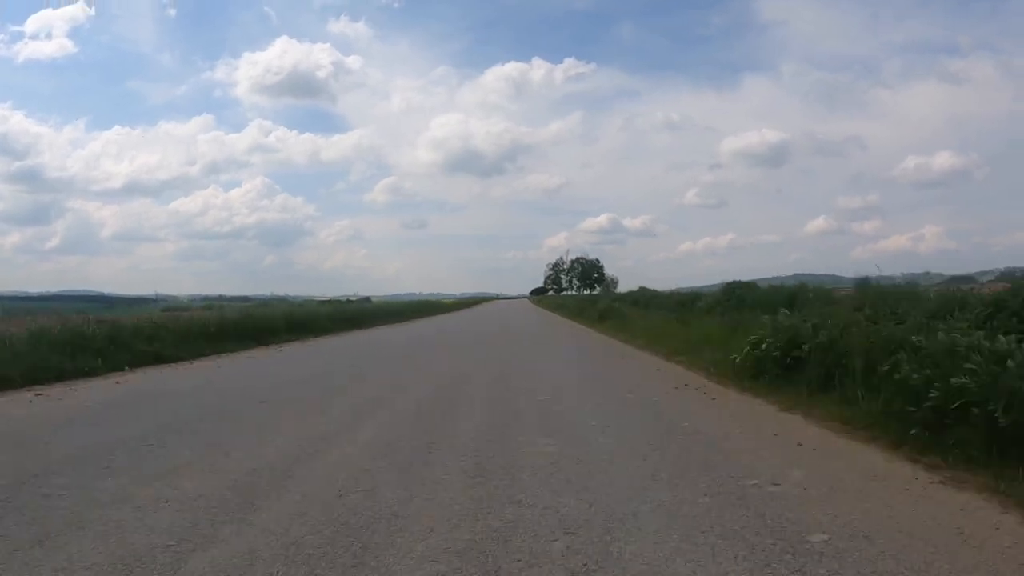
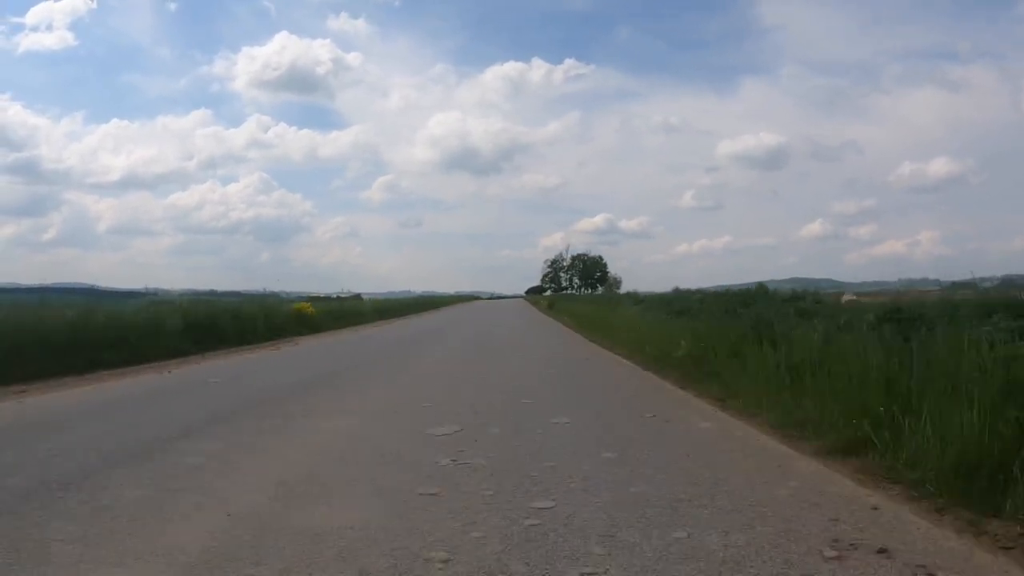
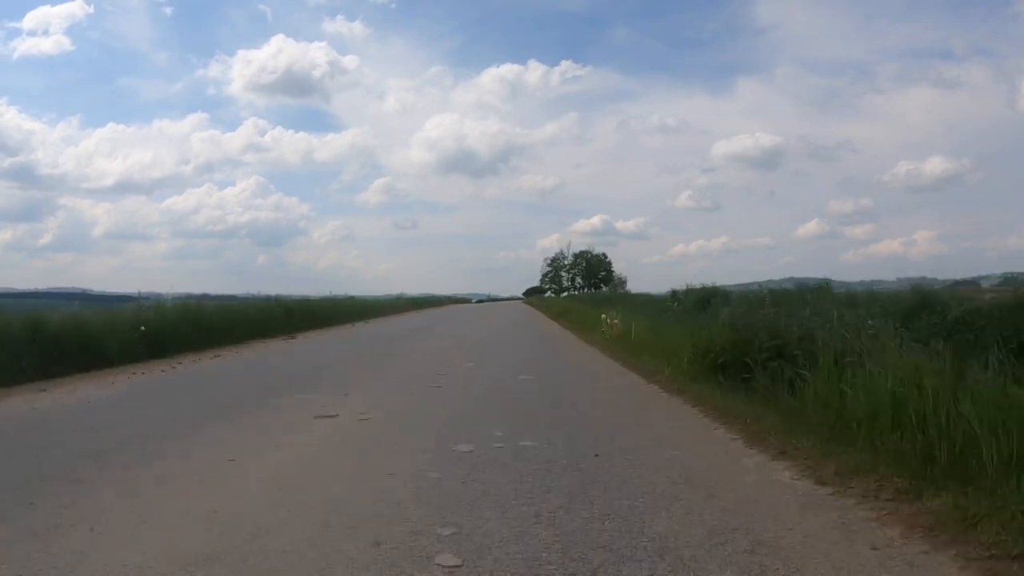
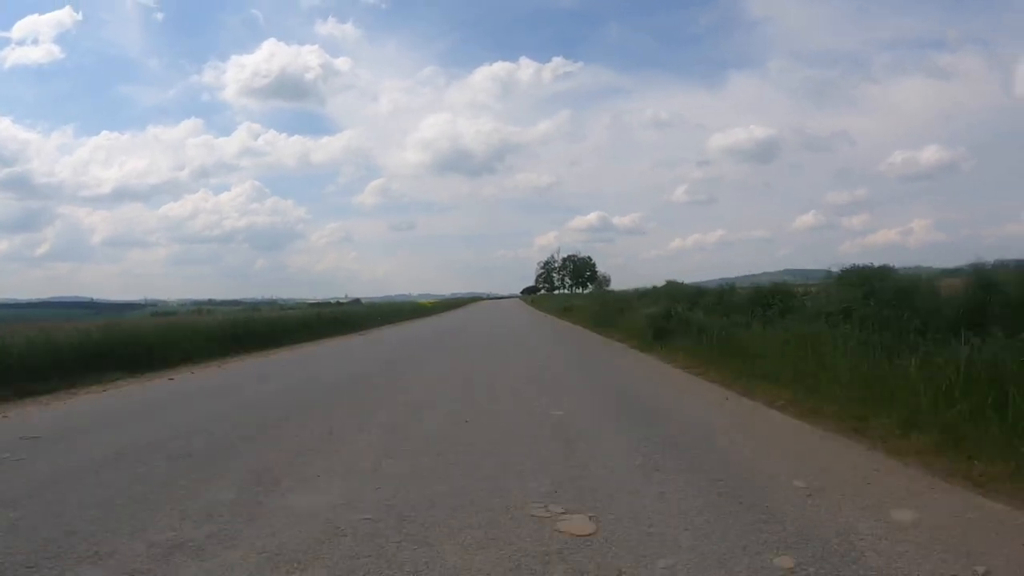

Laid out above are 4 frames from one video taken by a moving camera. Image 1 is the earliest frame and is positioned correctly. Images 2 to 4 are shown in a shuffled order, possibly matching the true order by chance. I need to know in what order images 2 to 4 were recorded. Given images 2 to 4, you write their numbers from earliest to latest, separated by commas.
4, 2, 3
